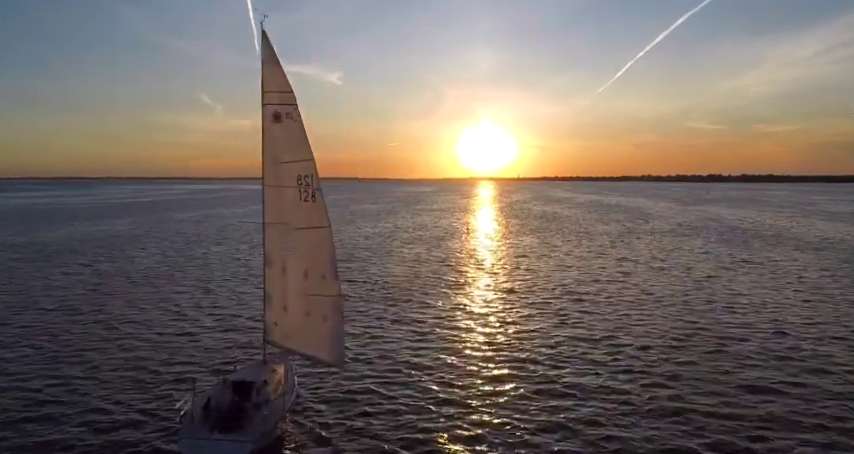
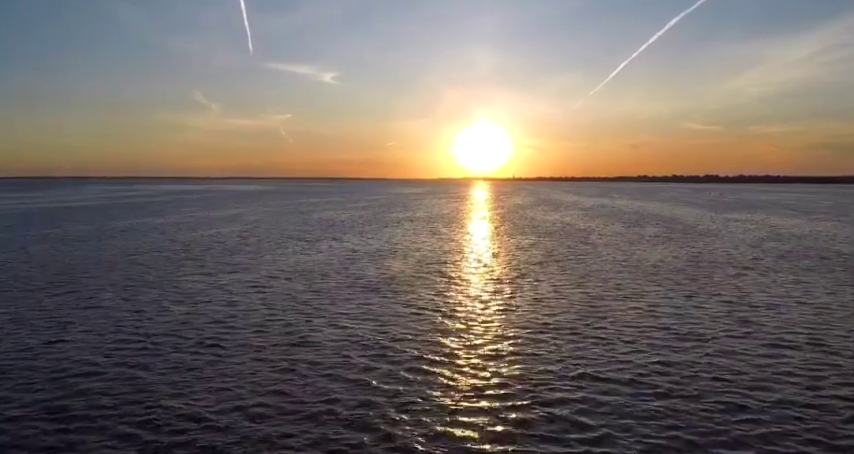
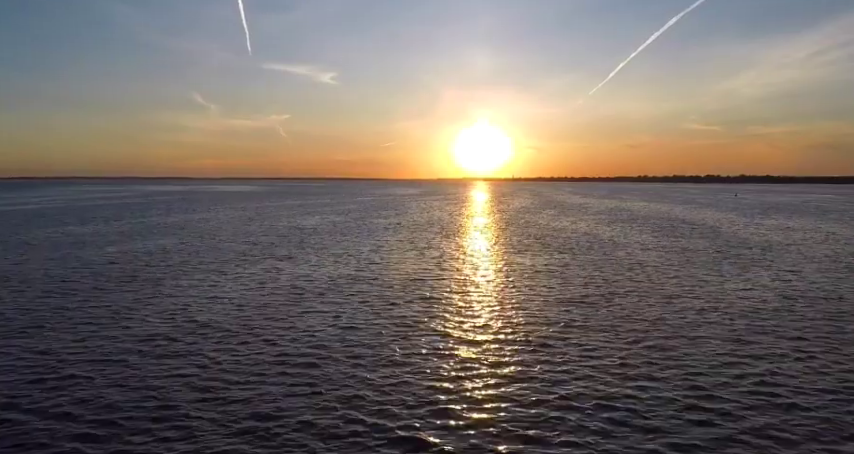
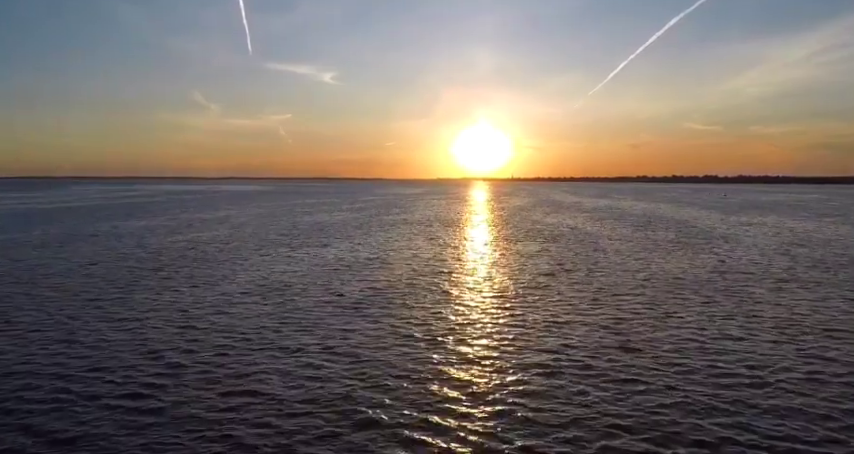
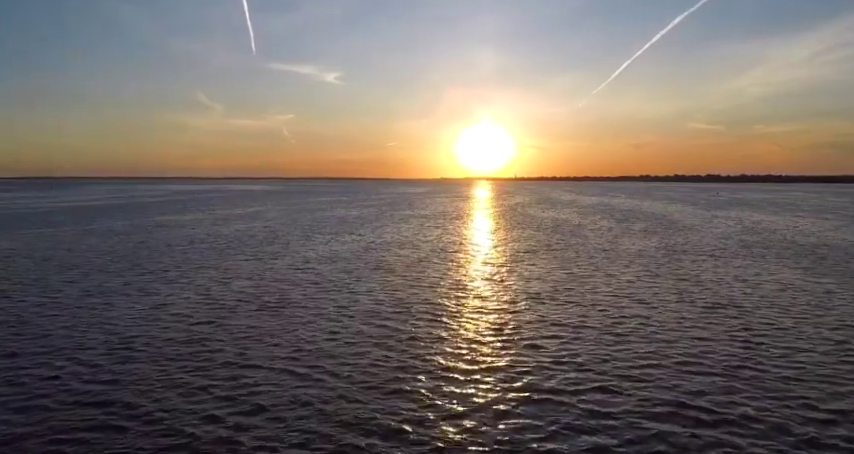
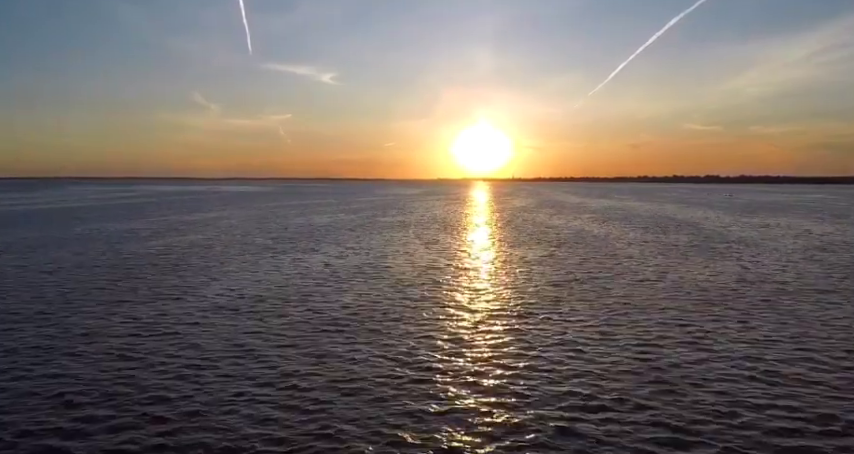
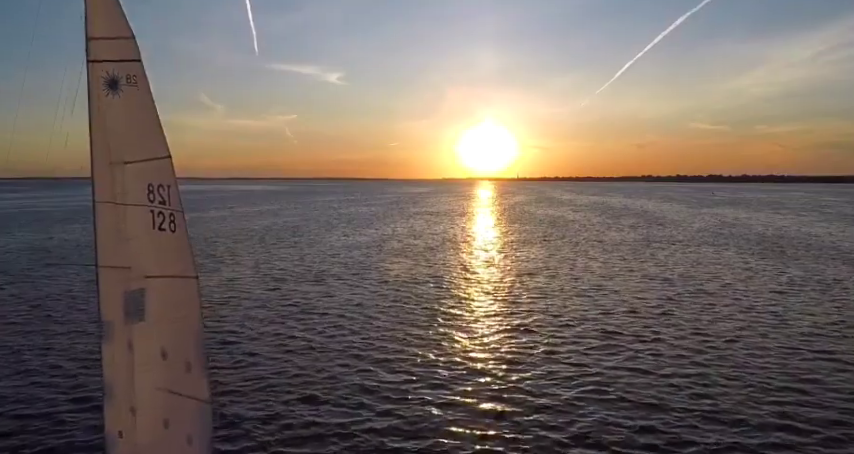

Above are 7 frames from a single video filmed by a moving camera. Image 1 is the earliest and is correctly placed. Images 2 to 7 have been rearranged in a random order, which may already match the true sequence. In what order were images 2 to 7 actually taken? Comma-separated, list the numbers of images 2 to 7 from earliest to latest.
7, 5, 2, 4, 6, 3
